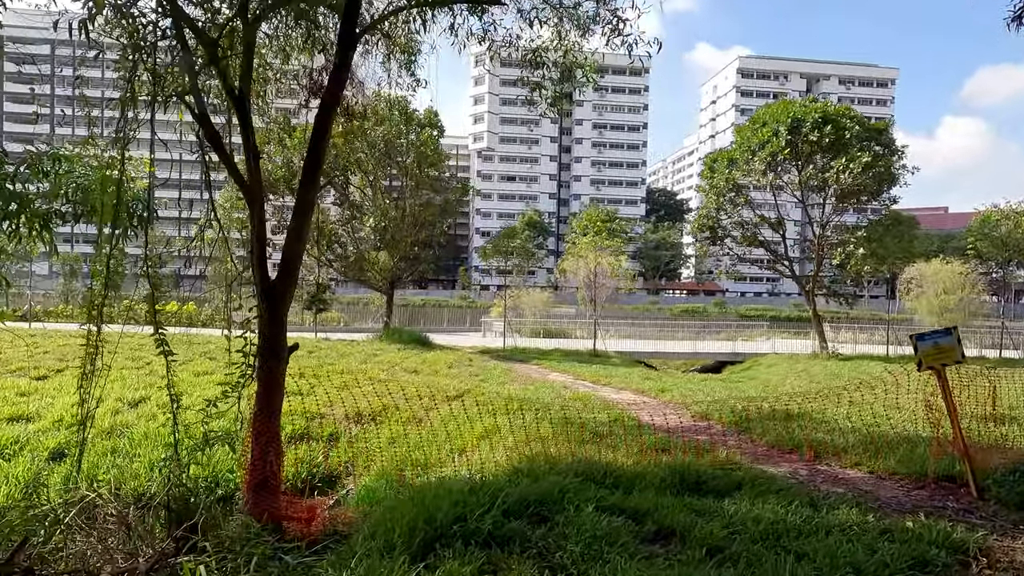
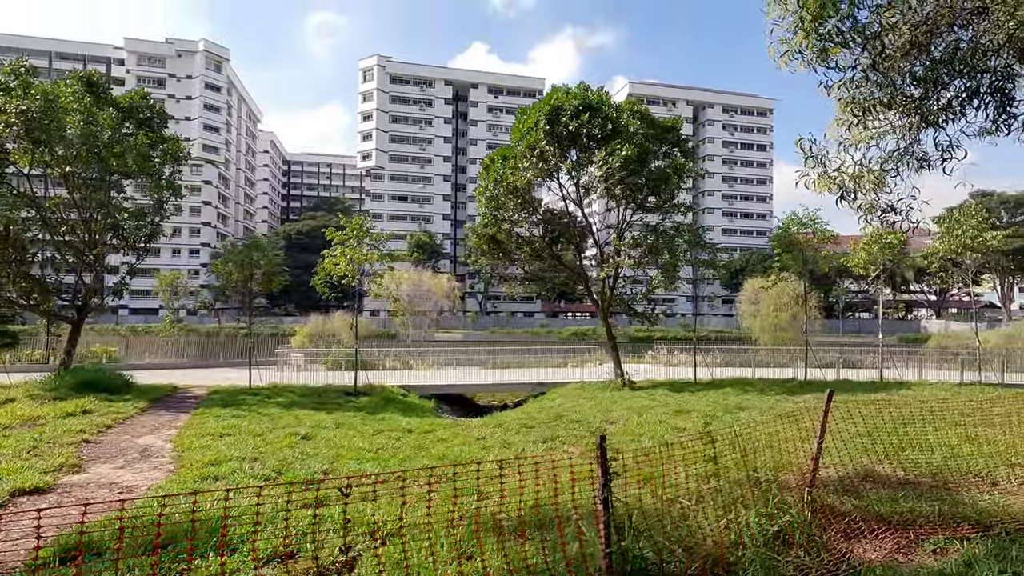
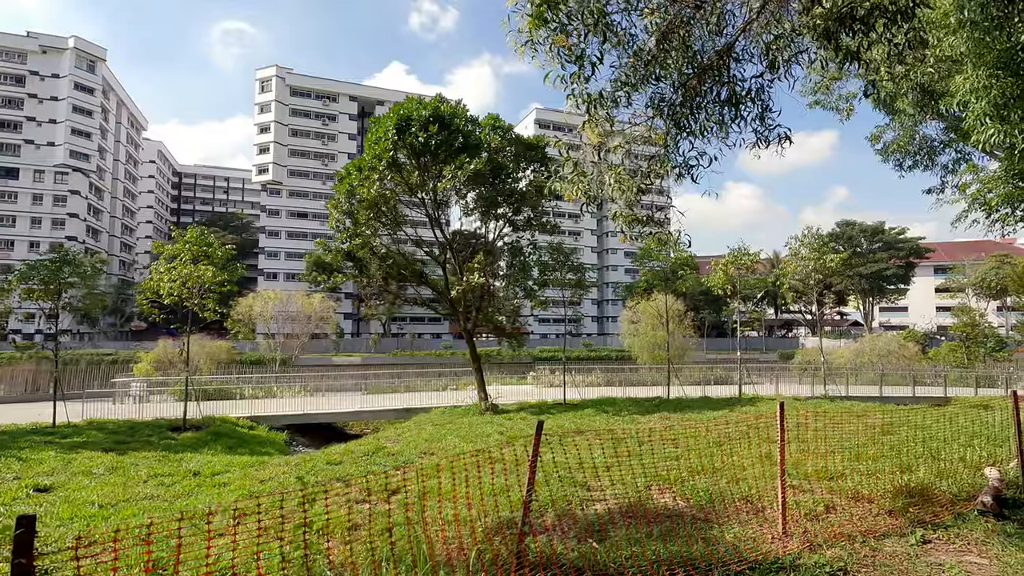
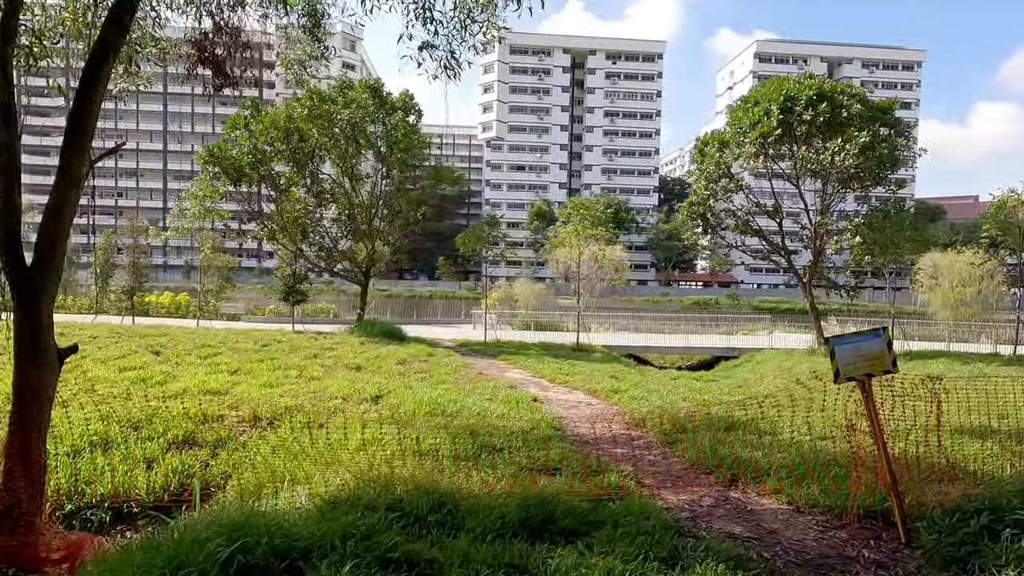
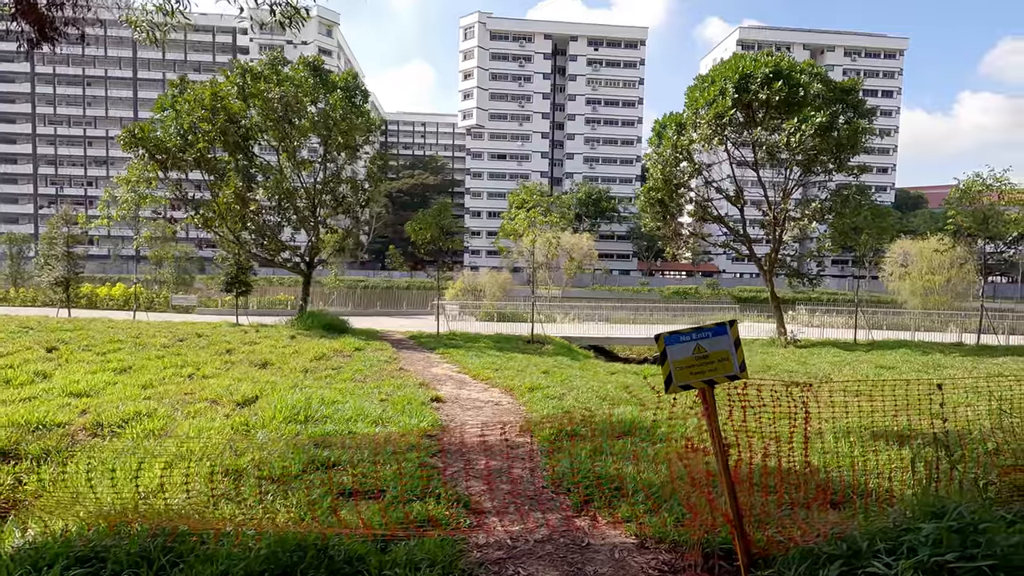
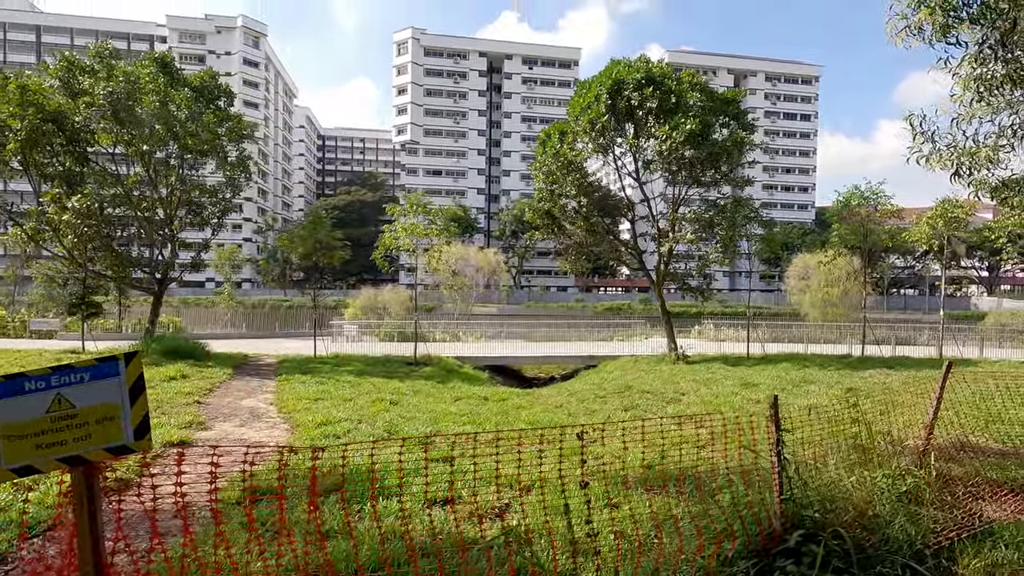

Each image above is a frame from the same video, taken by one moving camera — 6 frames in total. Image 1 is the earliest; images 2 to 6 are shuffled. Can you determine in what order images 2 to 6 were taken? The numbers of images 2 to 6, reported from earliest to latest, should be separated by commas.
4, 5, 6, 2, 3
